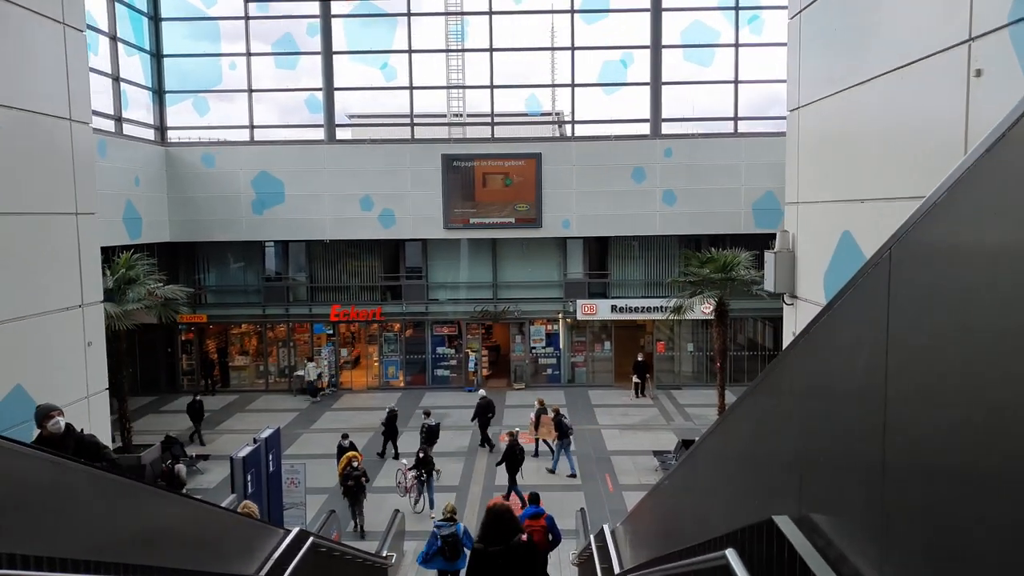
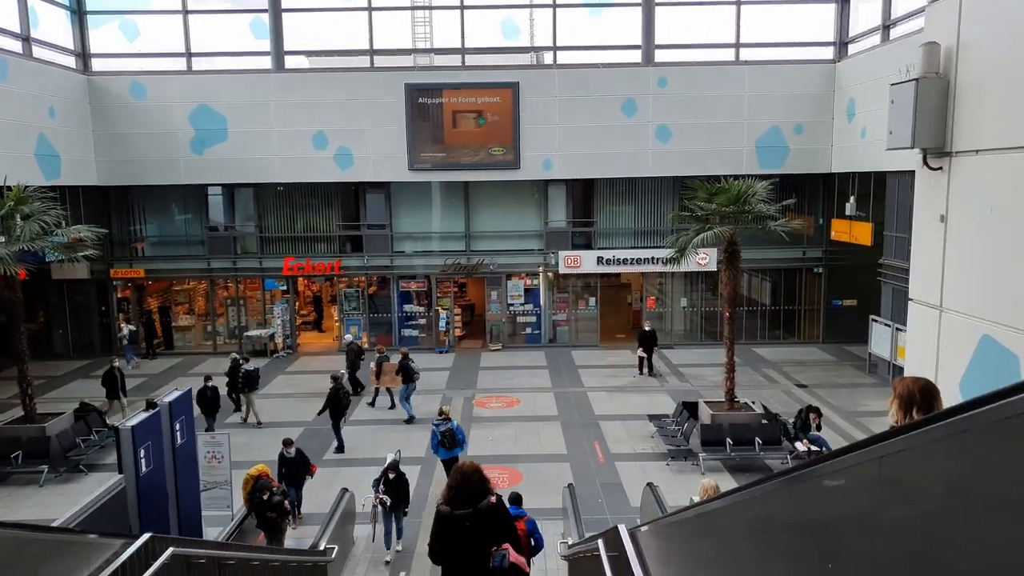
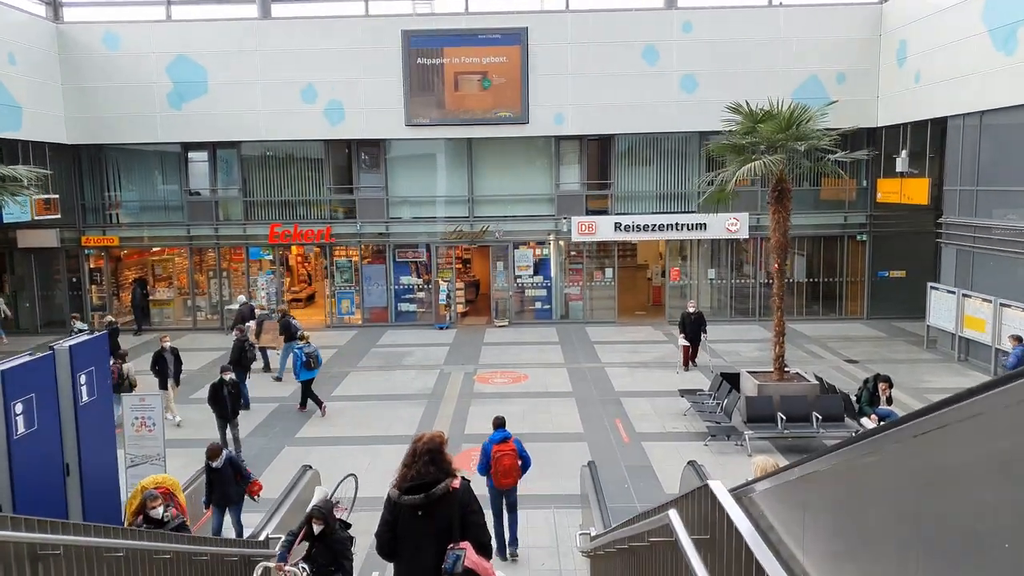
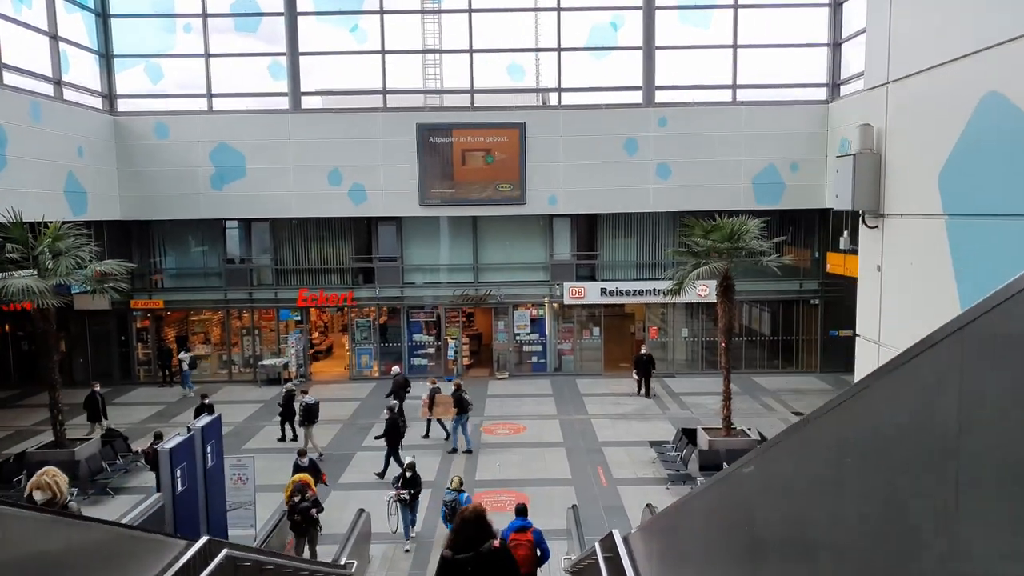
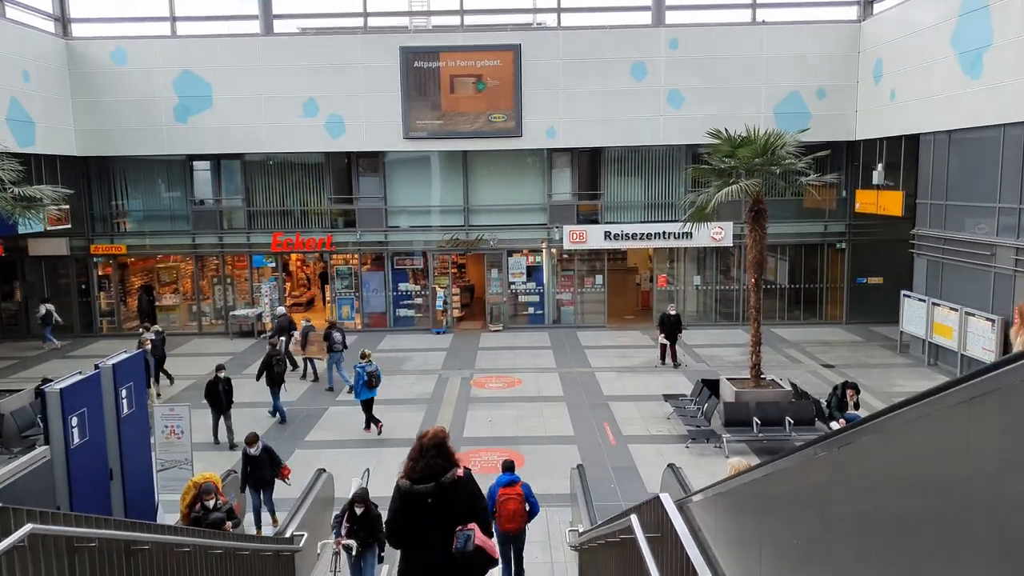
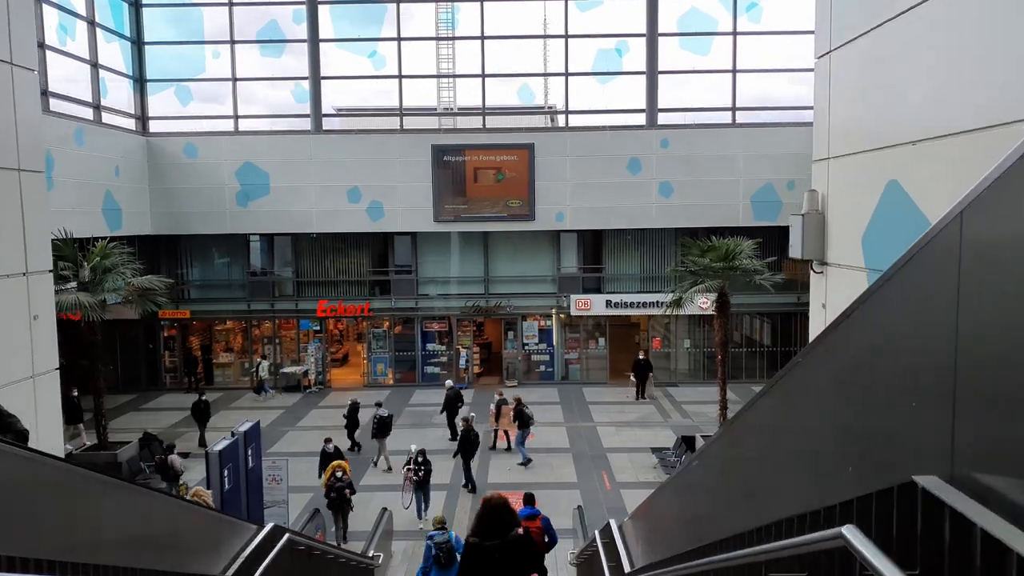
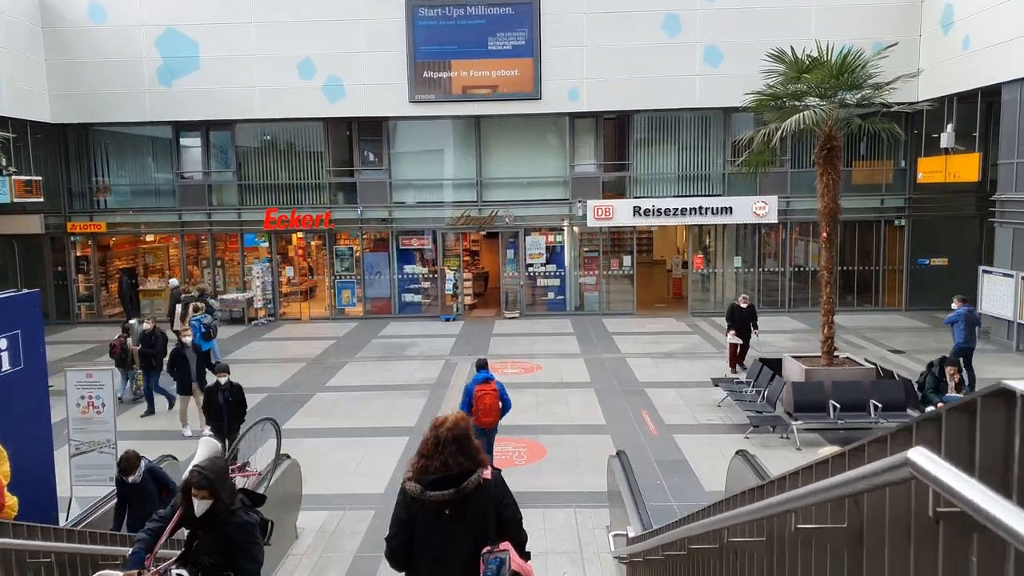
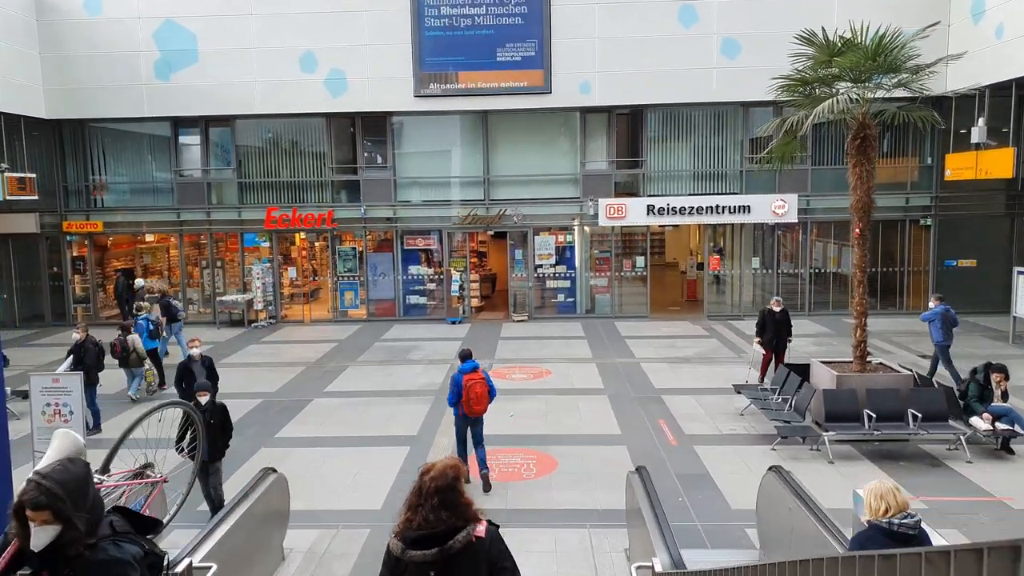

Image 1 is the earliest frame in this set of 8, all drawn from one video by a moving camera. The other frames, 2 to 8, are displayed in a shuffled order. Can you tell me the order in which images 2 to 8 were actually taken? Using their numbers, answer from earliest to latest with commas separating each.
6, 4, 2, 5, 3, 7, 8
